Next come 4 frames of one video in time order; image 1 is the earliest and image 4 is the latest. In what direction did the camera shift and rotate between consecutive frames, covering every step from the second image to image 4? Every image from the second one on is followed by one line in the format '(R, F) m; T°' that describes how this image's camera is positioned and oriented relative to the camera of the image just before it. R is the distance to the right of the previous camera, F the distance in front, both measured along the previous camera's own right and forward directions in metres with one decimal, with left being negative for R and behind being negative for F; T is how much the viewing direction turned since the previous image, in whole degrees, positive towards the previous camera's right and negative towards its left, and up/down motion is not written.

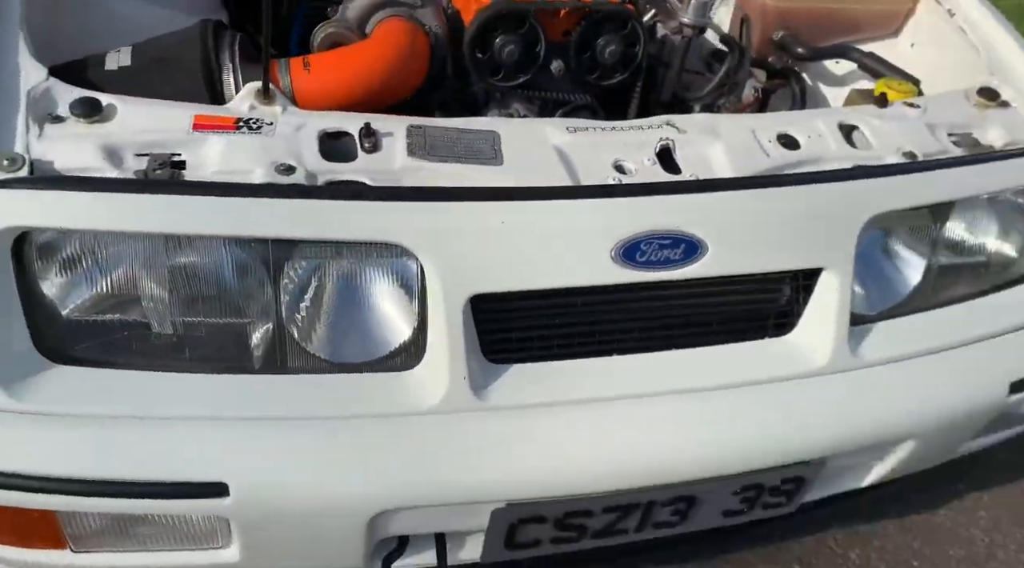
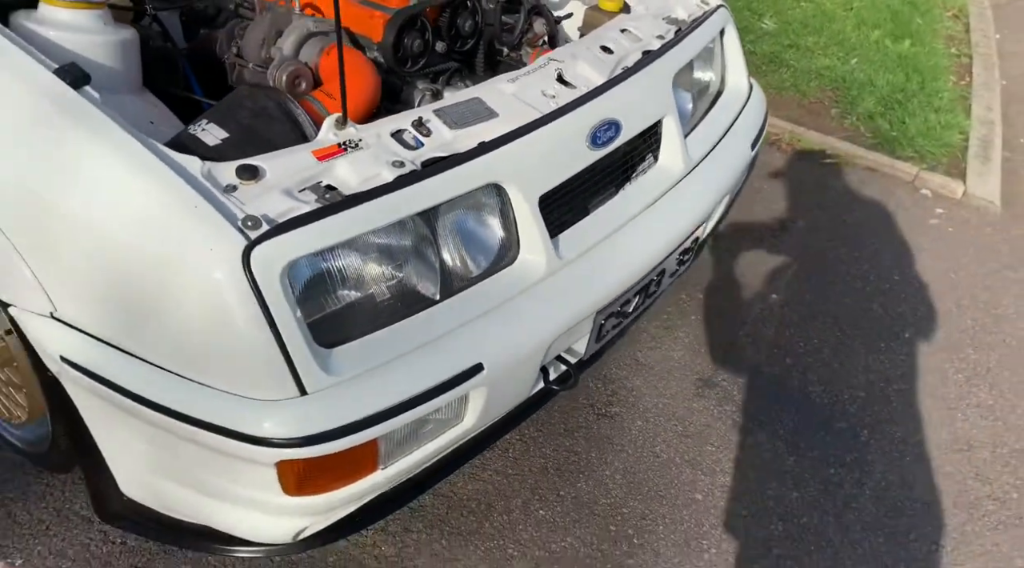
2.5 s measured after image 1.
(-1.0, -0.4) m; +28°
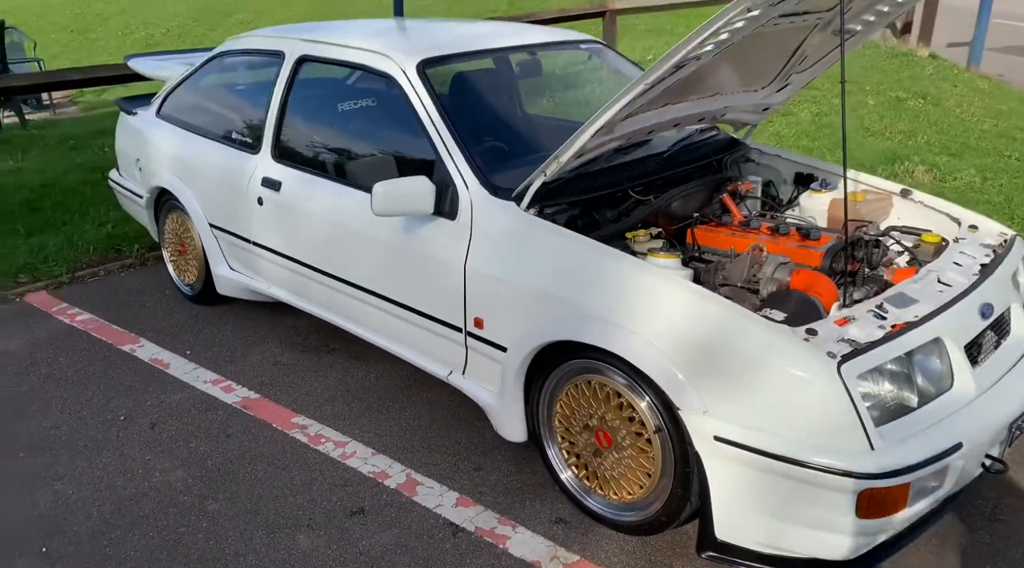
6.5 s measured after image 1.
(-1.0, -1.2) m; -10°
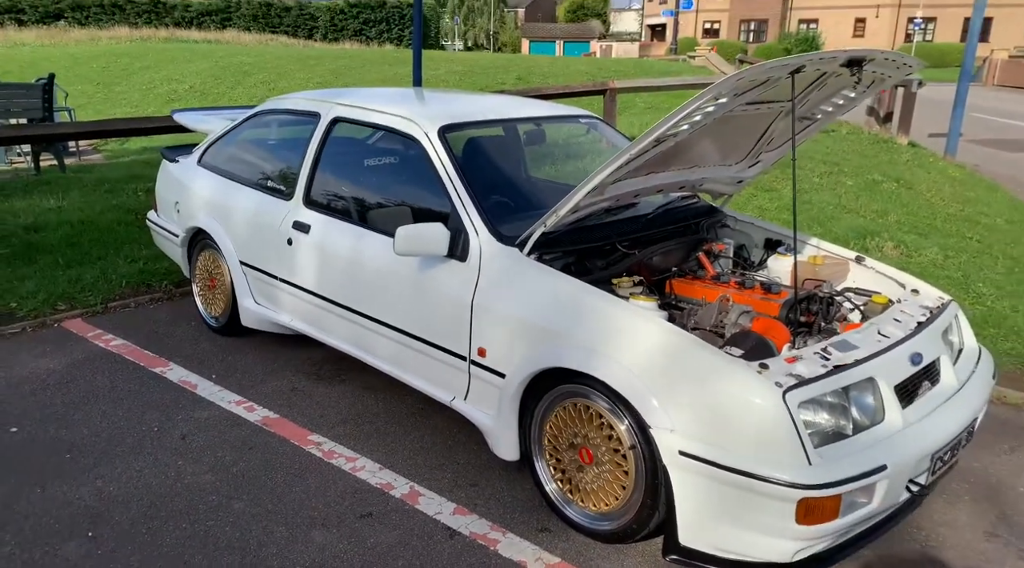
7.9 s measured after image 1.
(0.0, -0.5) m; 0°
